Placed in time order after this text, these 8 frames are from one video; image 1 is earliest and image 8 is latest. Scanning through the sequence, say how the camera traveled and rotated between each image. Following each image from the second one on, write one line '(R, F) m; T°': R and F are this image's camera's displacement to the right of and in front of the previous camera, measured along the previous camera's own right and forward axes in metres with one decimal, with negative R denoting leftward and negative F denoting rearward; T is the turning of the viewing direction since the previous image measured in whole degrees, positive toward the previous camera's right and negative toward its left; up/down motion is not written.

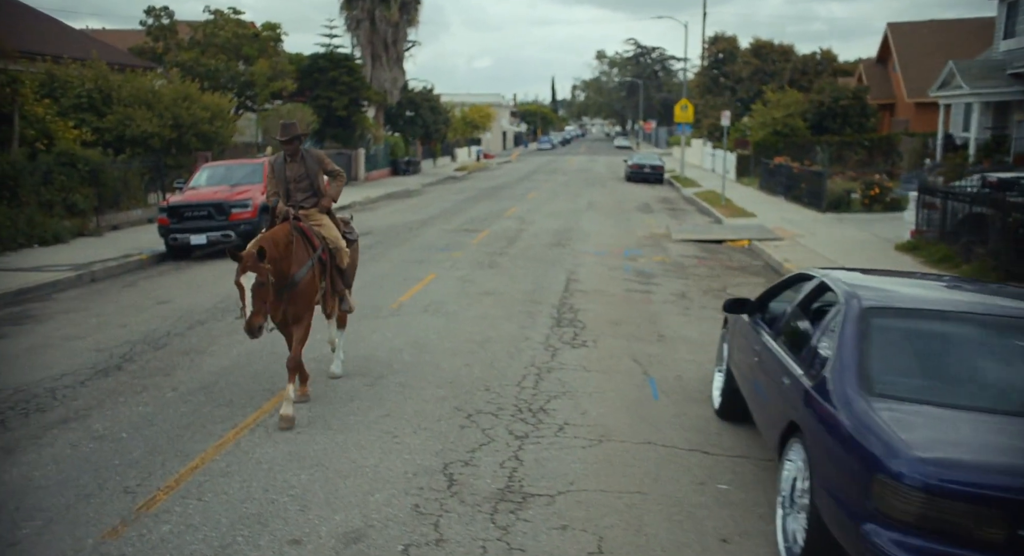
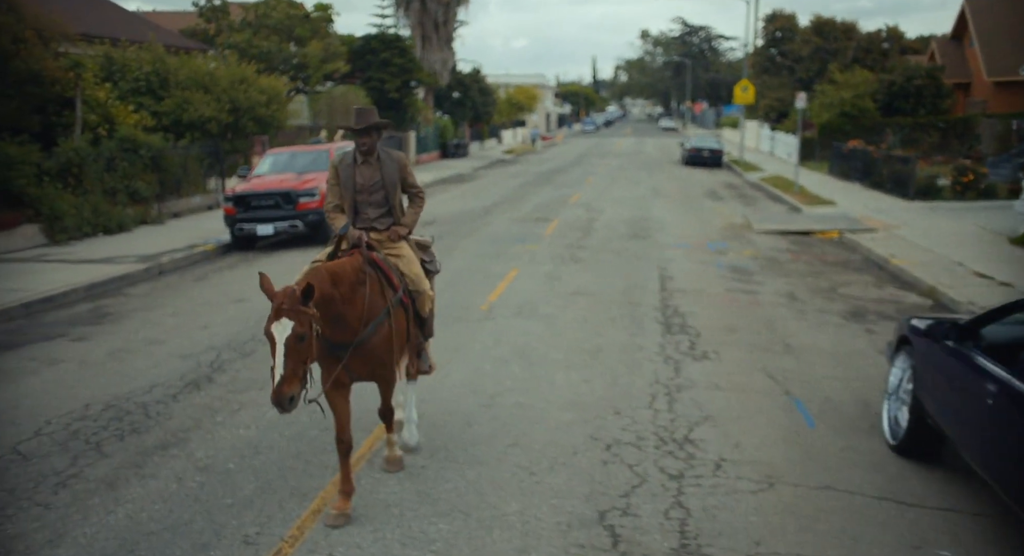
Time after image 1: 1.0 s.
(-0.8, +0.8) m; -3°
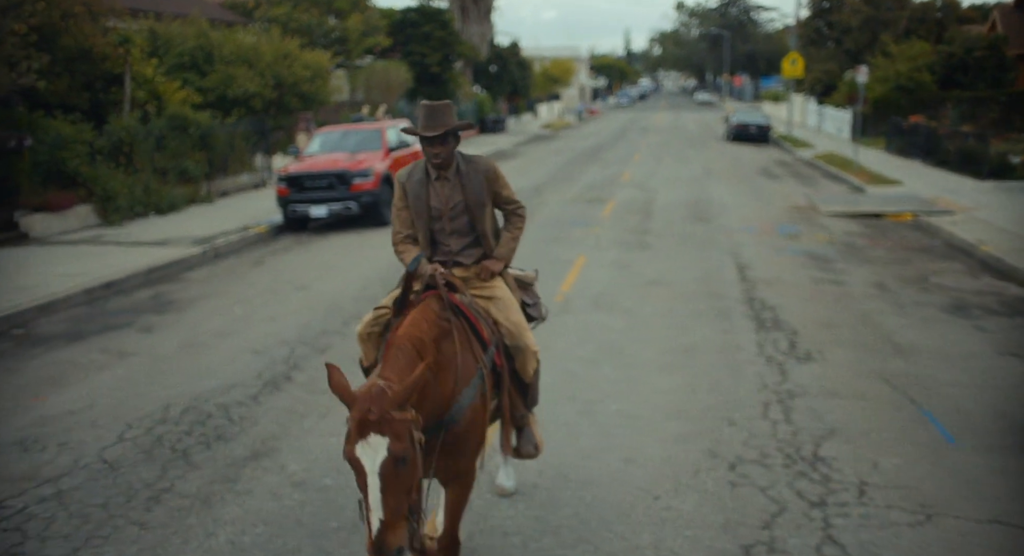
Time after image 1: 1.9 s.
(-0.6, +0.5) m; -2°
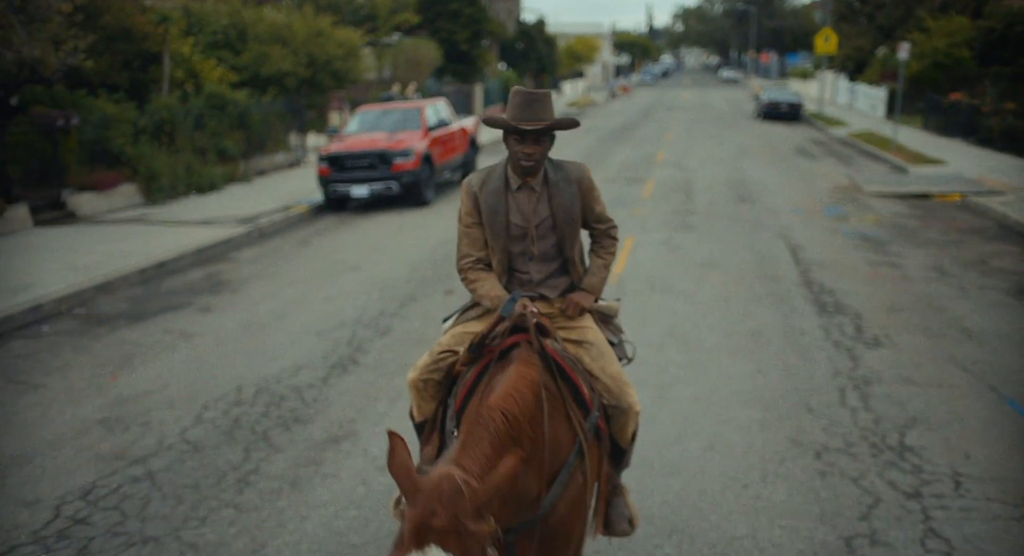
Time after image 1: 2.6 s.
(-0.4, +0.1) m; -1°
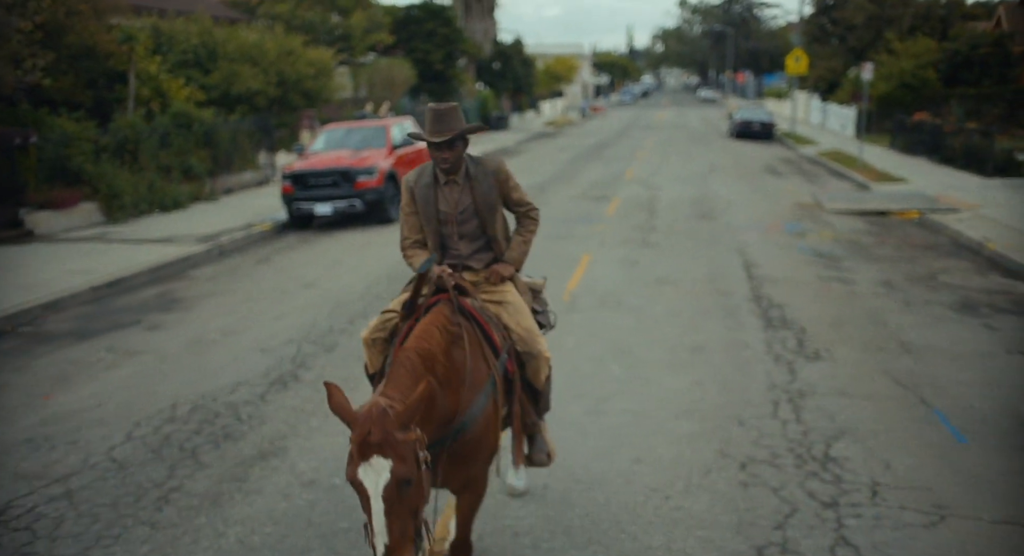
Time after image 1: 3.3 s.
(+0.4, 0.0) m; +1°
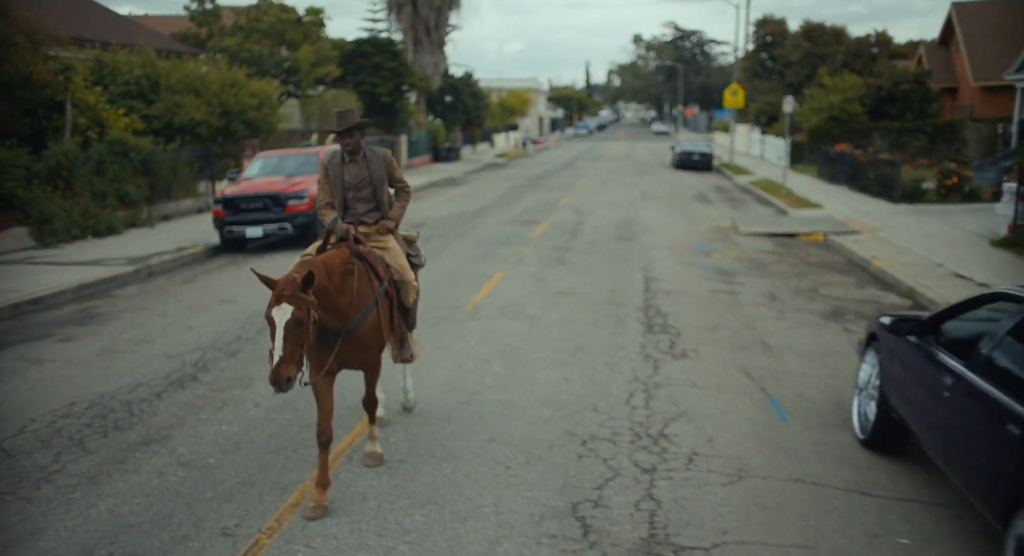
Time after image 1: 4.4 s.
(+0.7, -0.7) m; +2°
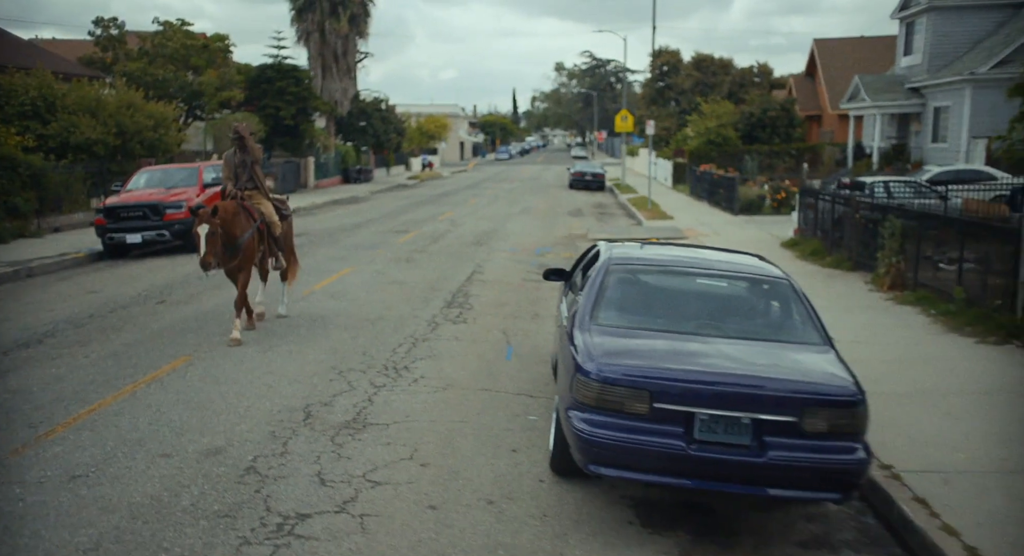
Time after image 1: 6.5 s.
(+1.5, -2.0) m; +5°
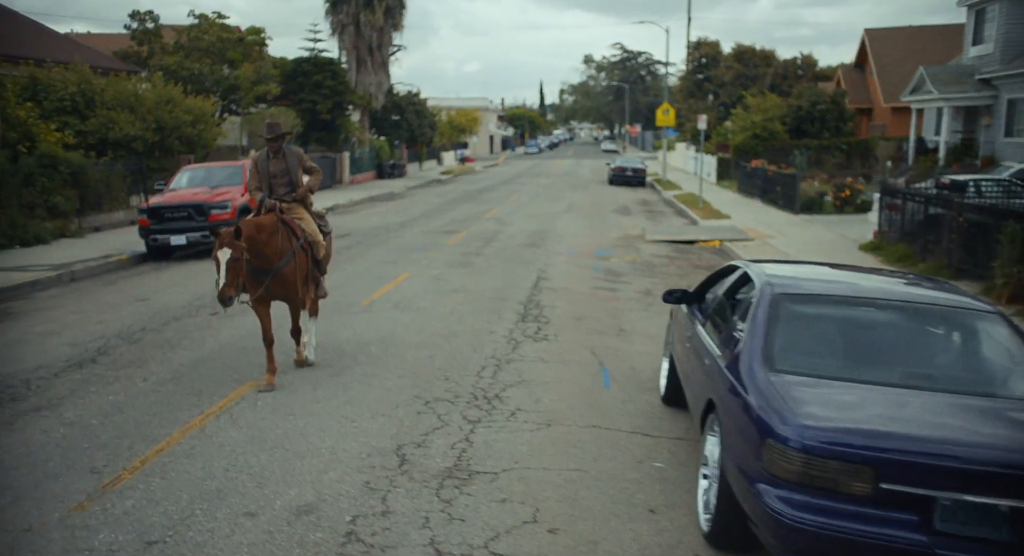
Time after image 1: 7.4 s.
(-0.7, +0.9) m; -2°
